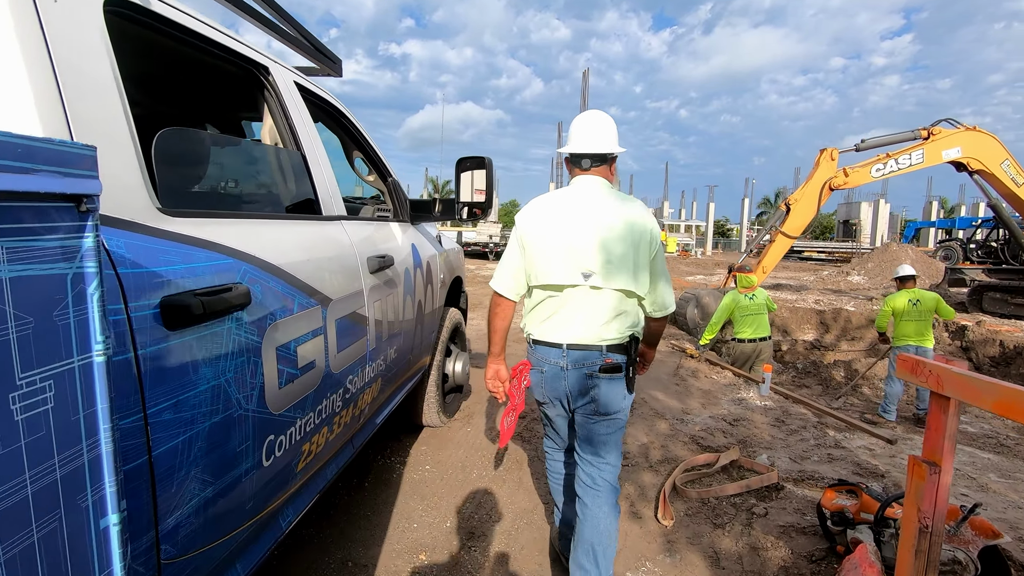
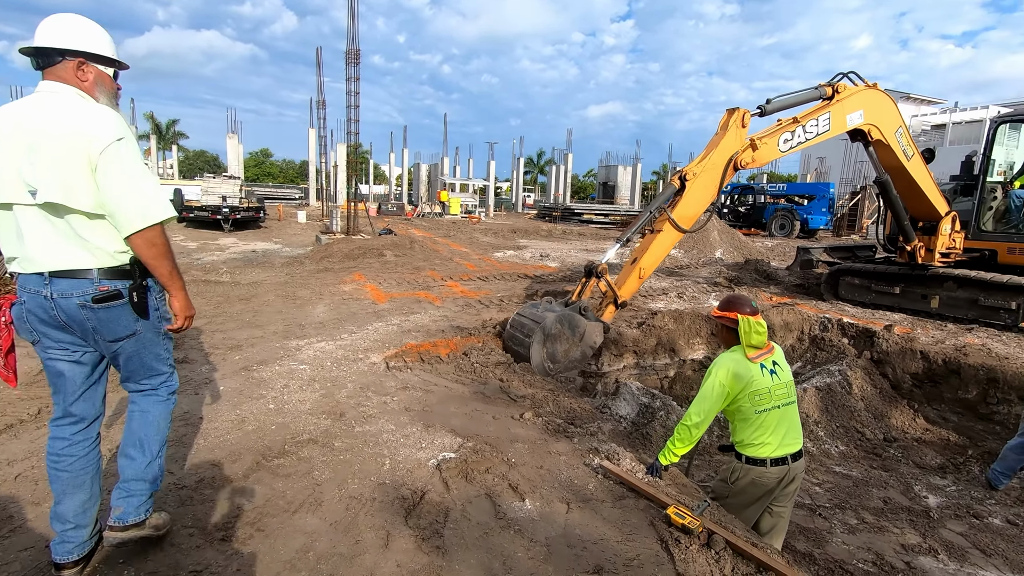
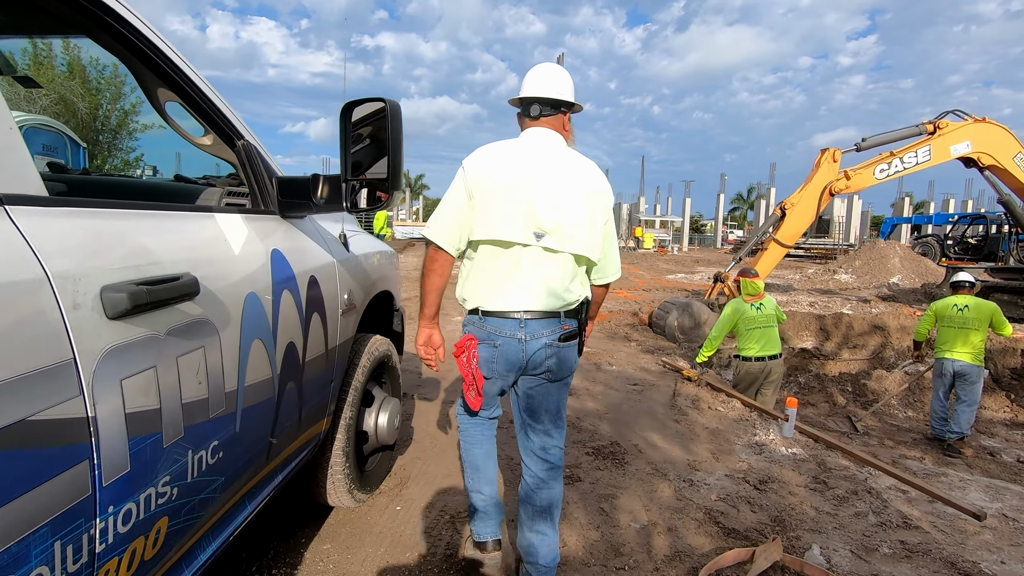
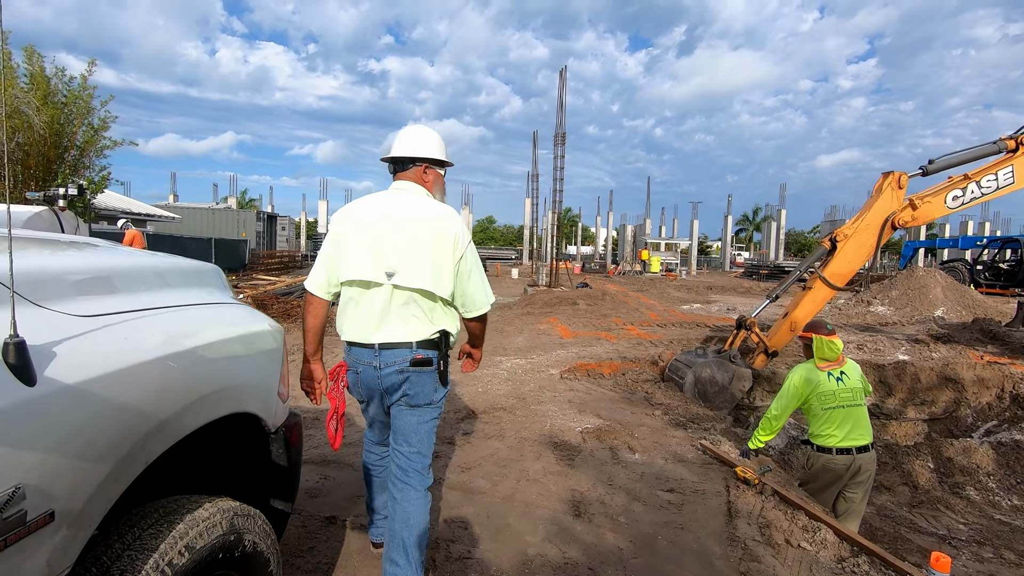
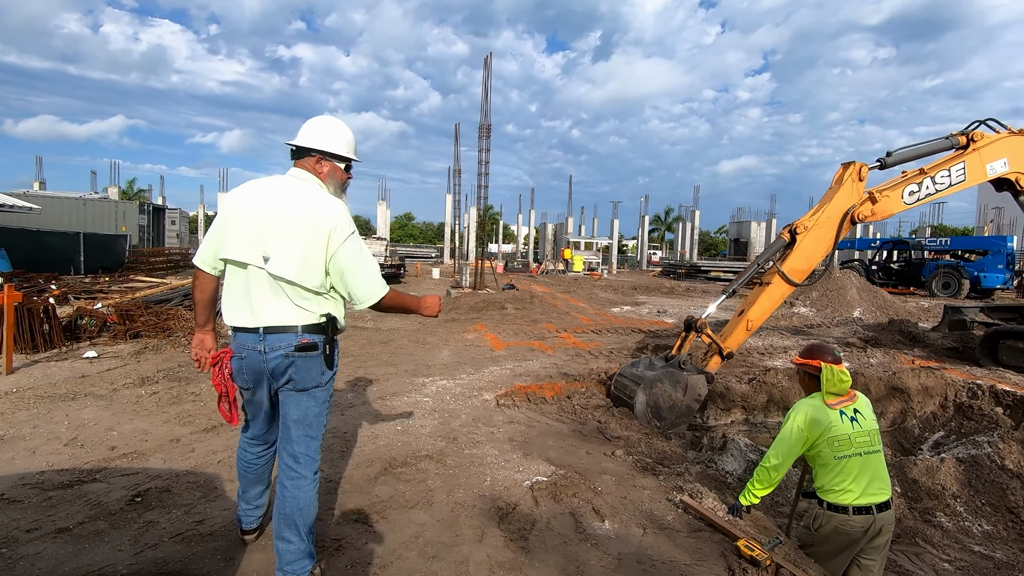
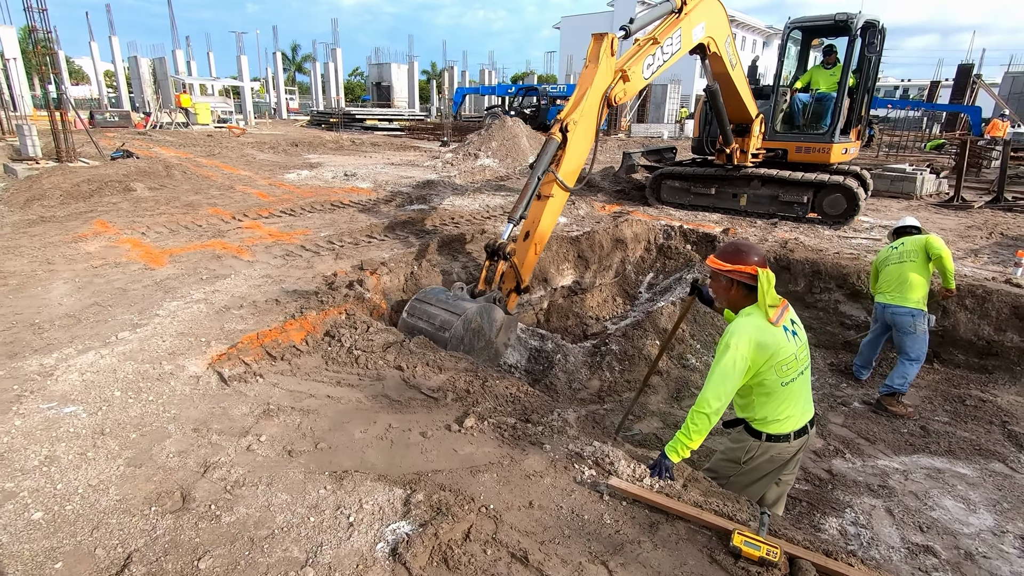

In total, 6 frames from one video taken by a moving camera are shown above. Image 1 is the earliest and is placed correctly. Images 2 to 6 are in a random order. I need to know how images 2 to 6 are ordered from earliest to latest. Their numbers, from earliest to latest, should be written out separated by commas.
3, 4, 5, 2, 6
